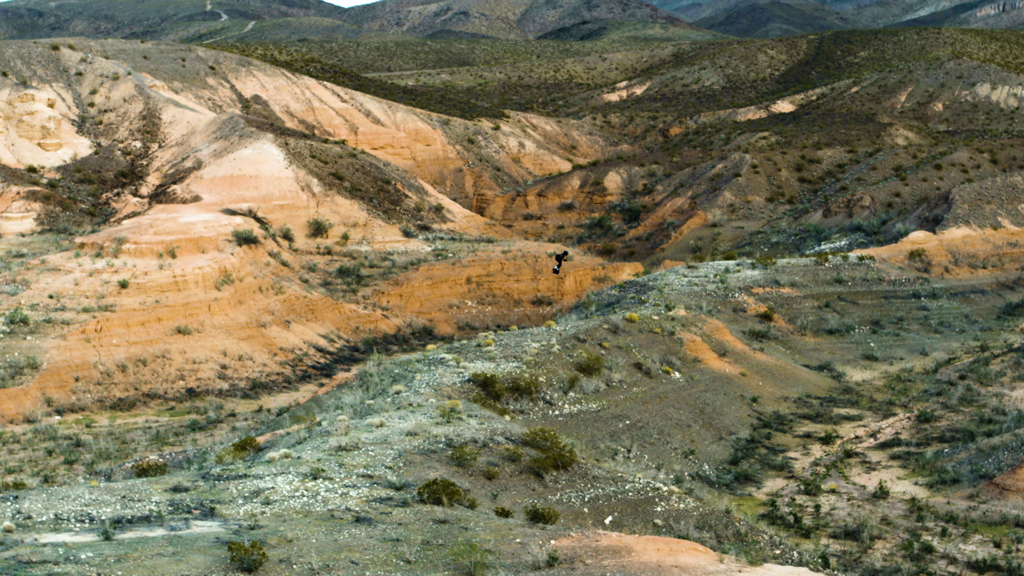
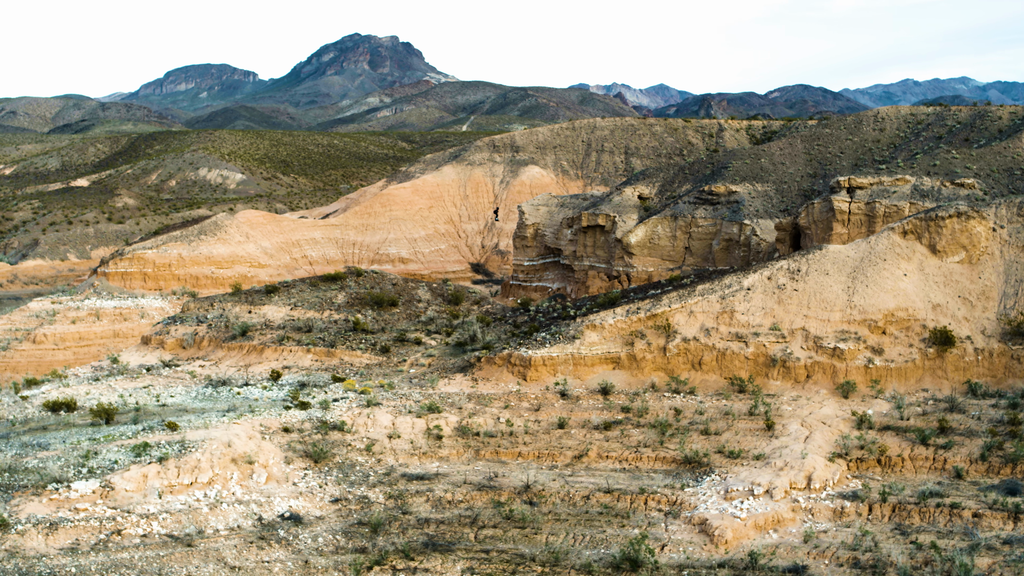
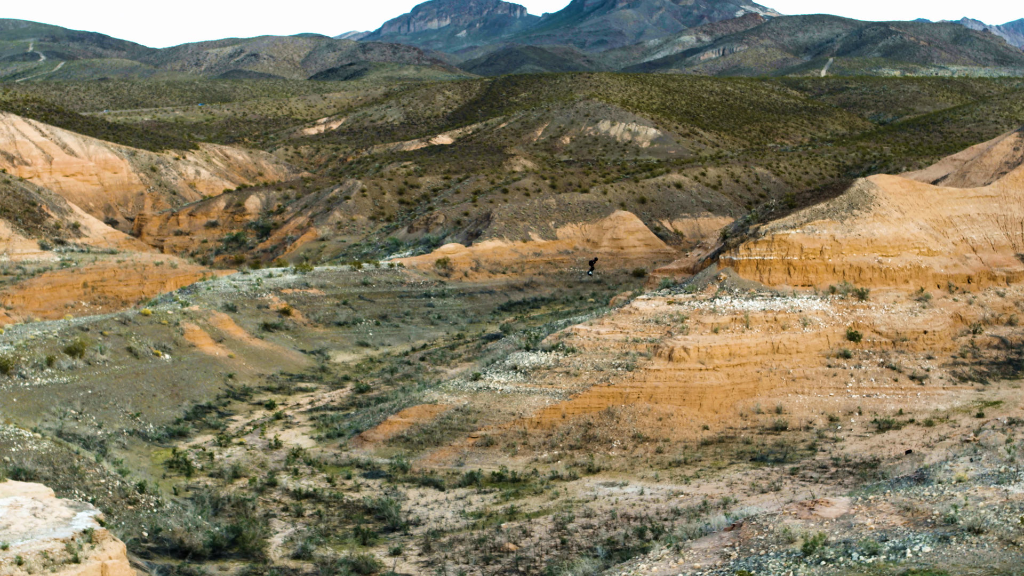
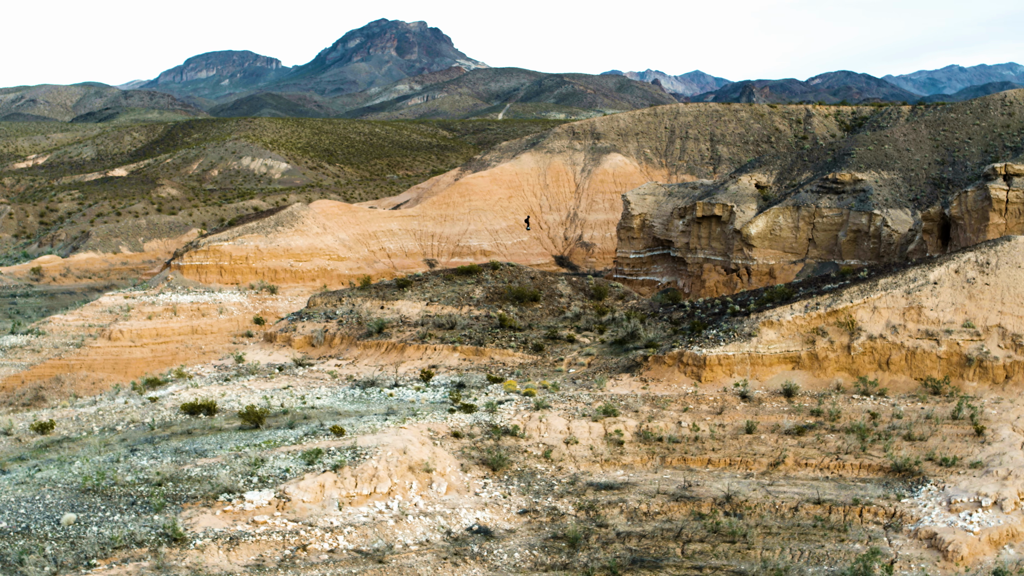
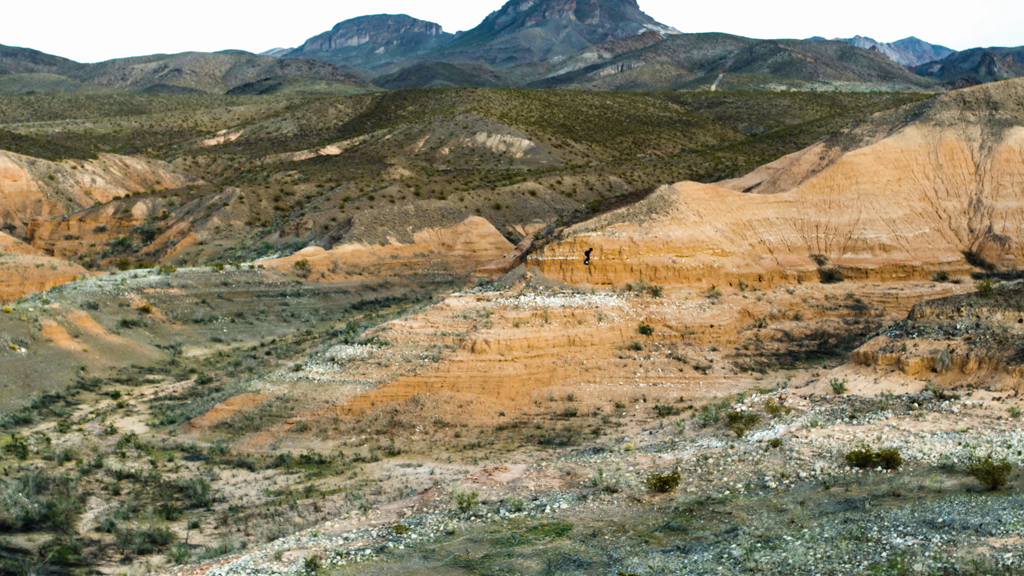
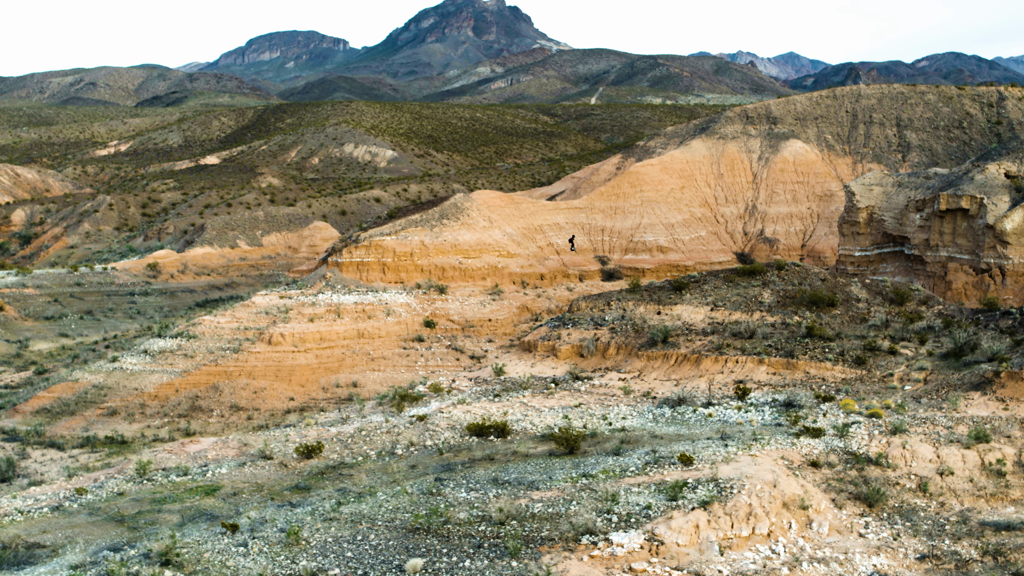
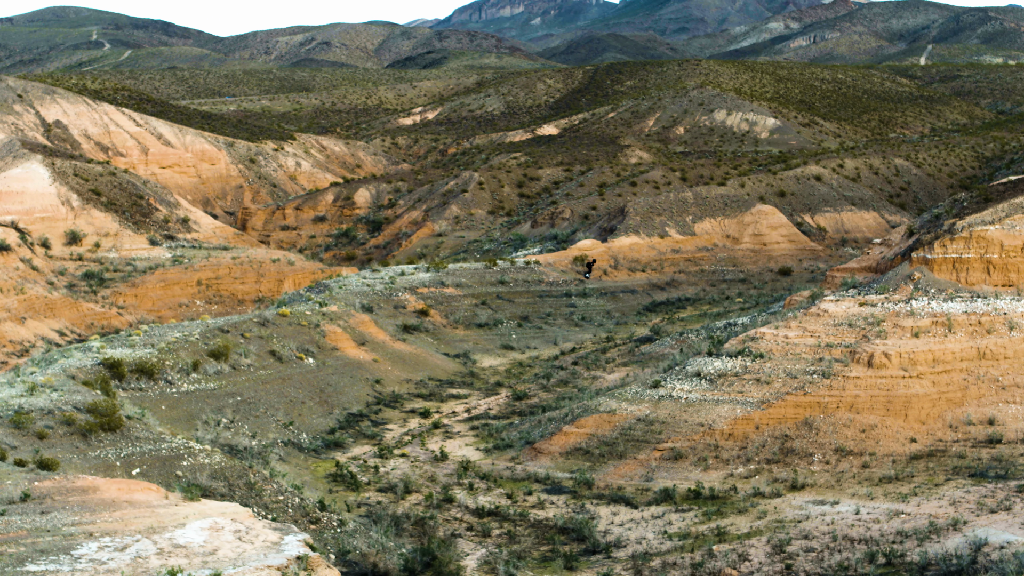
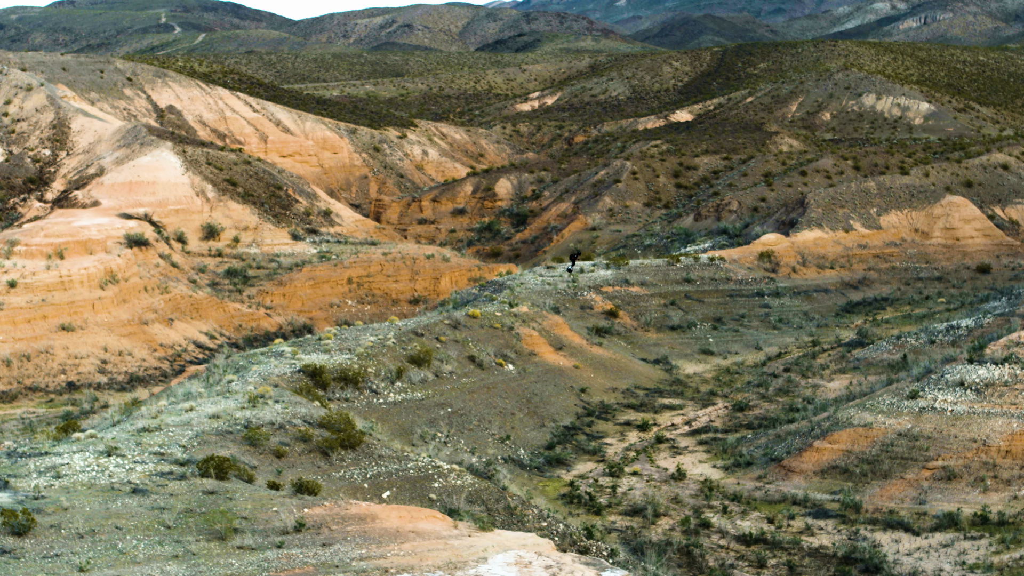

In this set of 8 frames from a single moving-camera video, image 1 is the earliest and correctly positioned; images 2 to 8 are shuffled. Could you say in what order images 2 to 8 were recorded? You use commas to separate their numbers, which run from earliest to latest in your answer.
8, 7, 3, 5, 6, 4, 2
